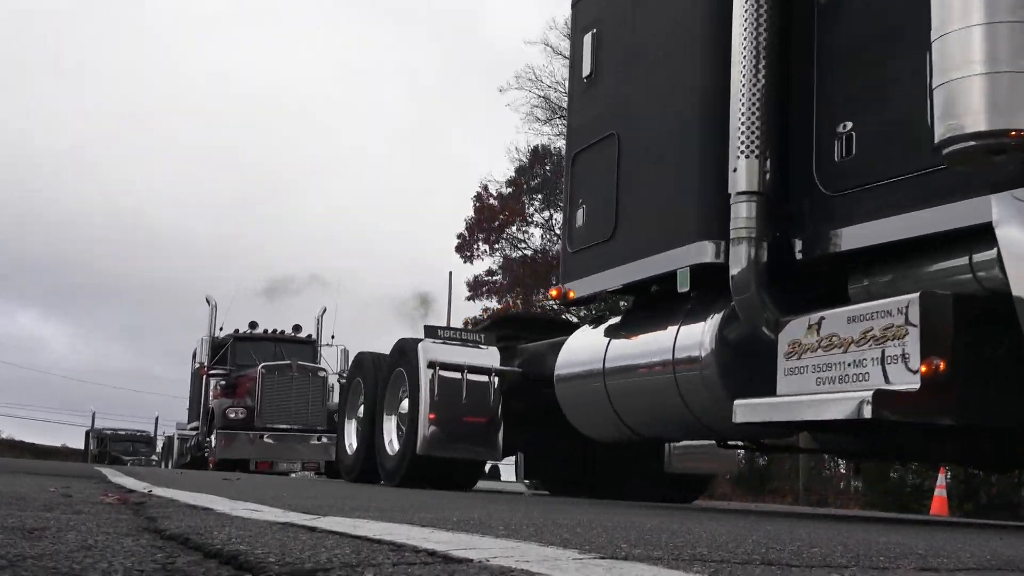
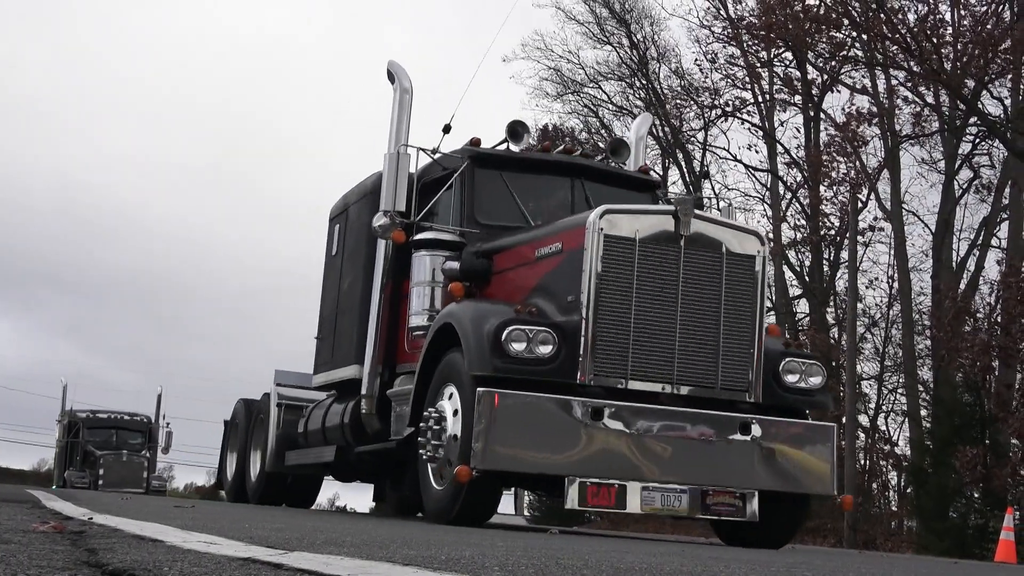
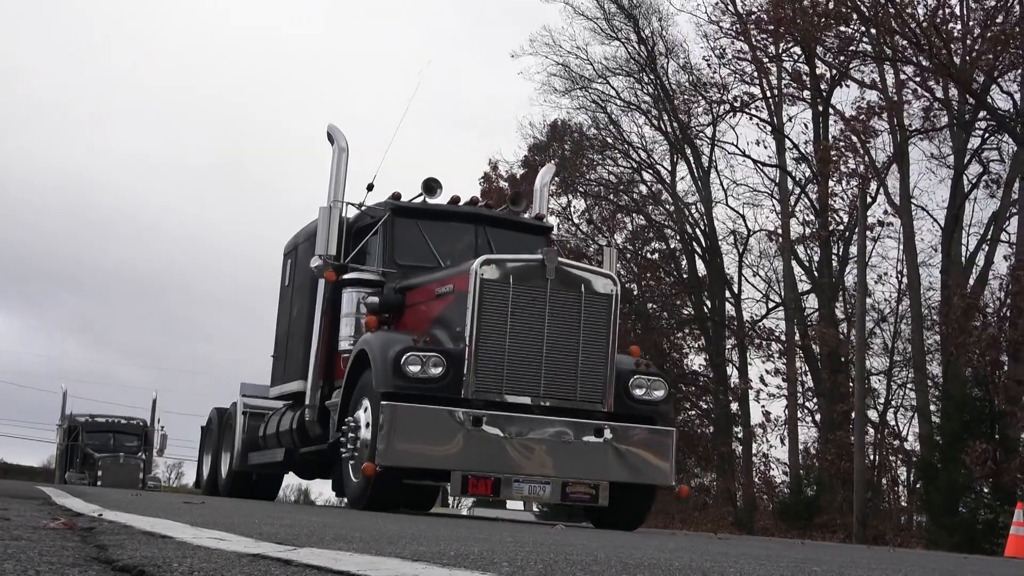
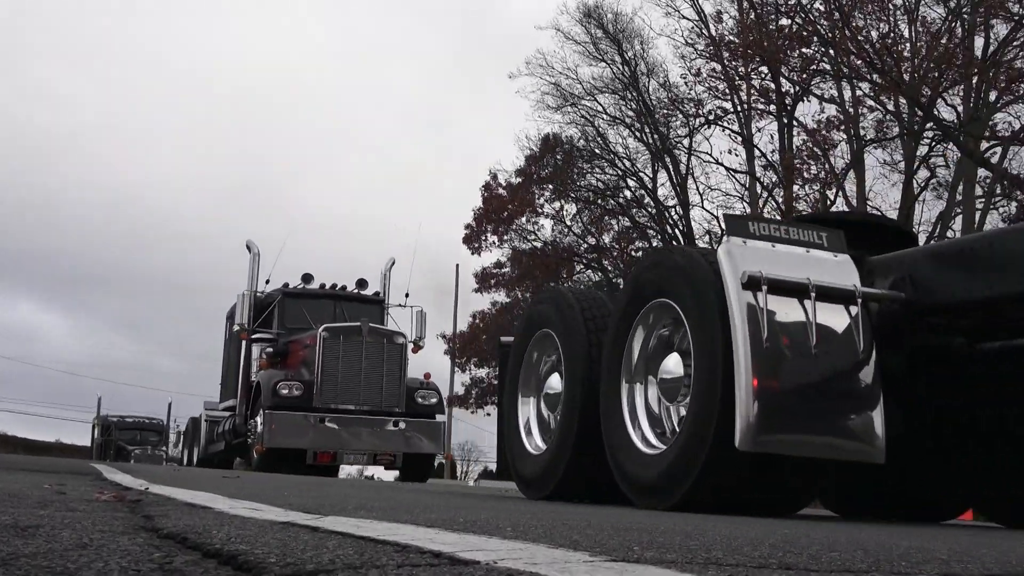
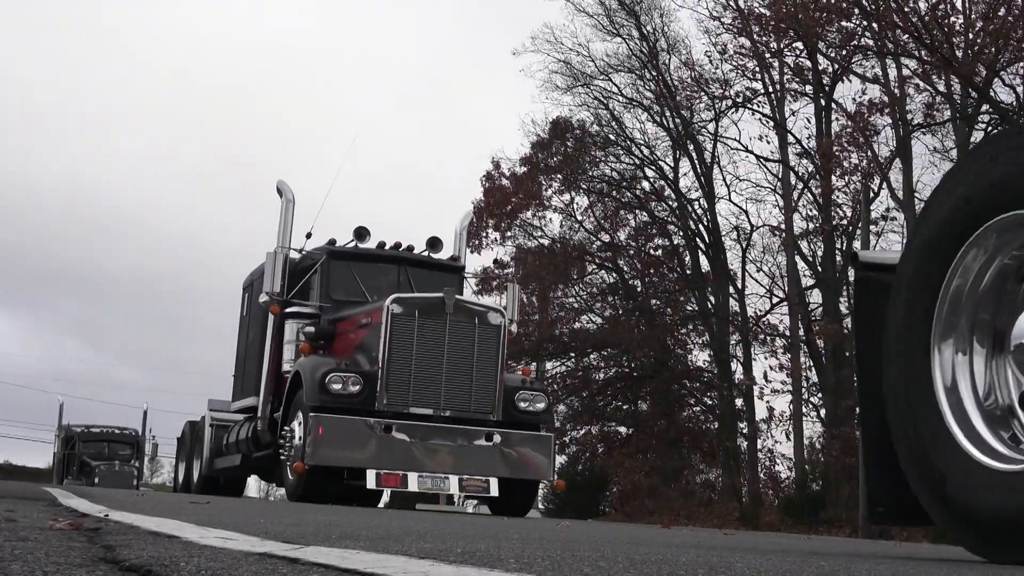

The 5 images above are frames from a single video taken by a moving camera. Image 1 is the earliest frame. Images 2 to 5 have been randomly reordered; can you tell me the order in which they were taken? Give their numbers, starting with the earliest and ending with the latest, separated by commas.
4, 5, 3, 2
